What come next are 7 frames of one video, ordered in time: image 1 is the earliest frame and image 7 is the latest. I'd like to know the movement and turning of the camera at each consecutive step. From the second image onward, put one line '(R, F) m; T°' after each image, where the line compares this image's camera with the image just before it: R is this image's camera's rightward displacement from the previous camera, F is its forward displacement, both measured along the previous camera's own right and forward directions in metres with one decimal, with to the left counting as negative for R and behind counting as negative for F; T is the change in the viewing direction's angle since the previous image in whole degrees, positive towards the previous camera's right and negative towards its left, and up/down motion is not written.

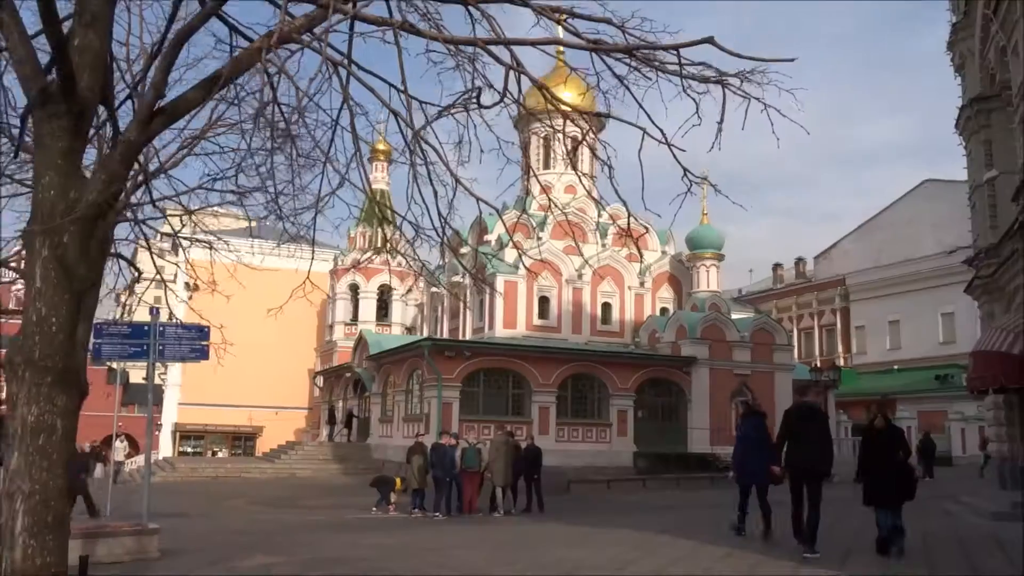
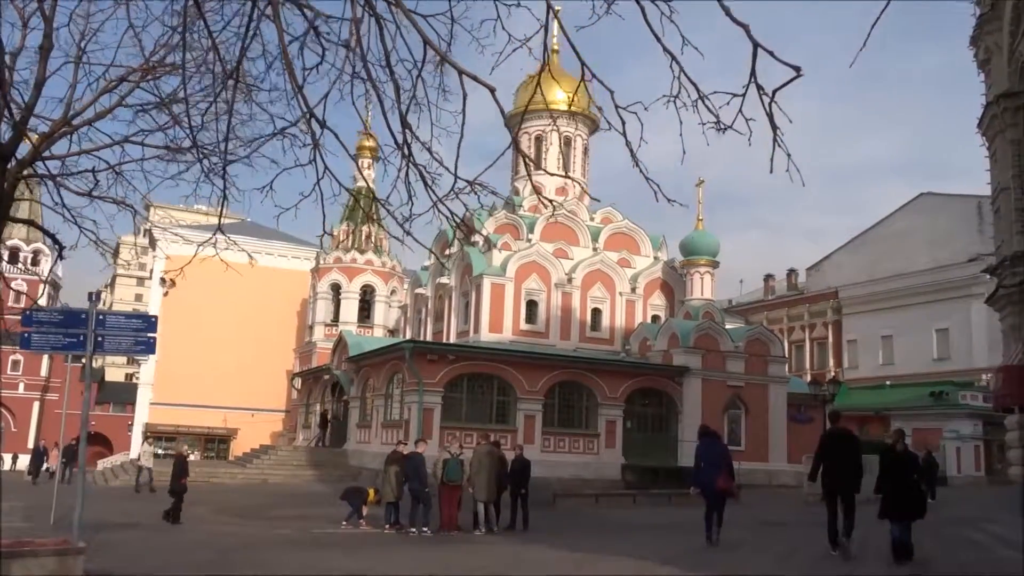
(0.0, +1.0) m; +1°
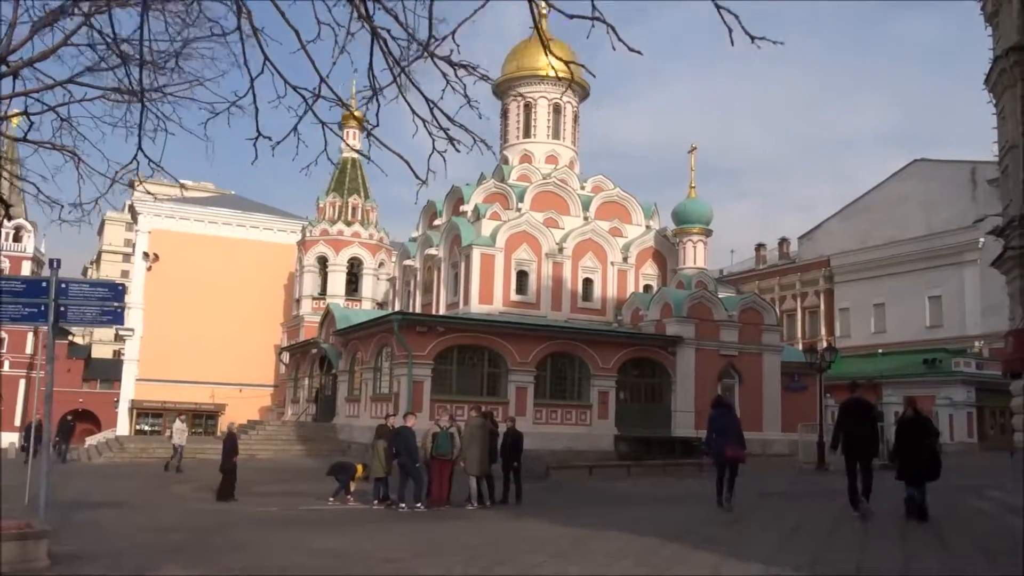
(0.0, +0.5) m; +1°
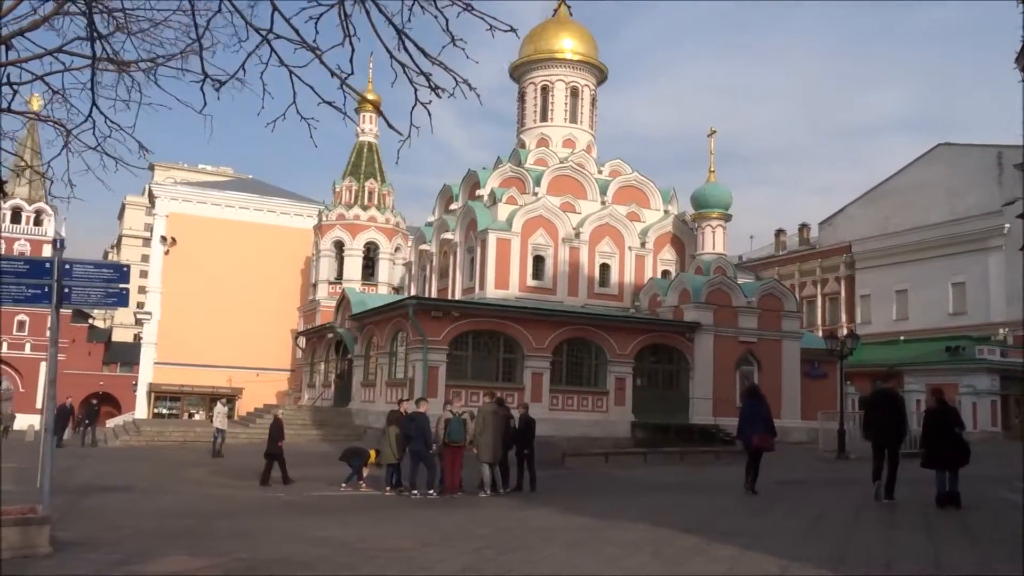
(0.0, +0.2) m; -1°
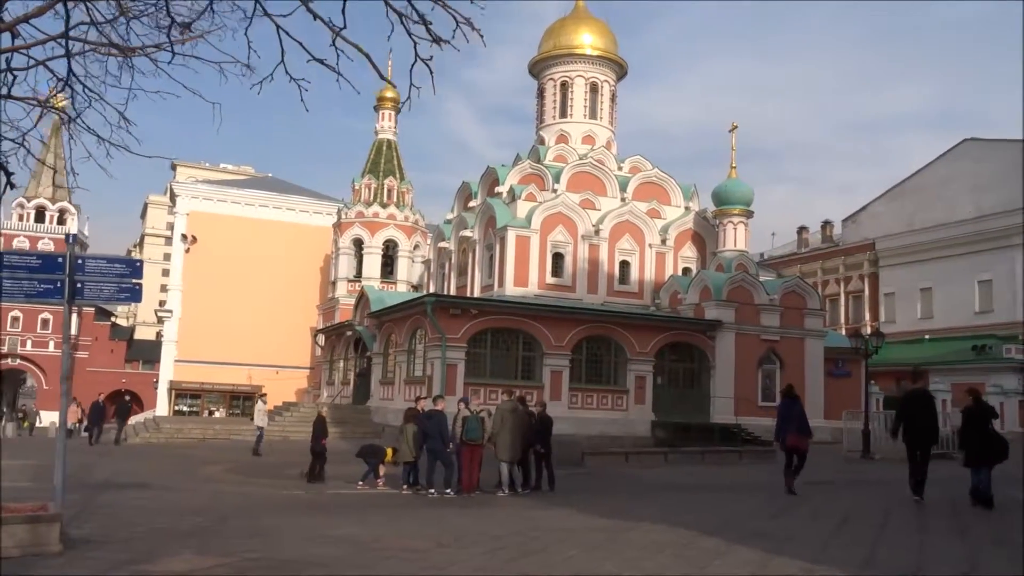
(0.0, +0.2) m; -1°
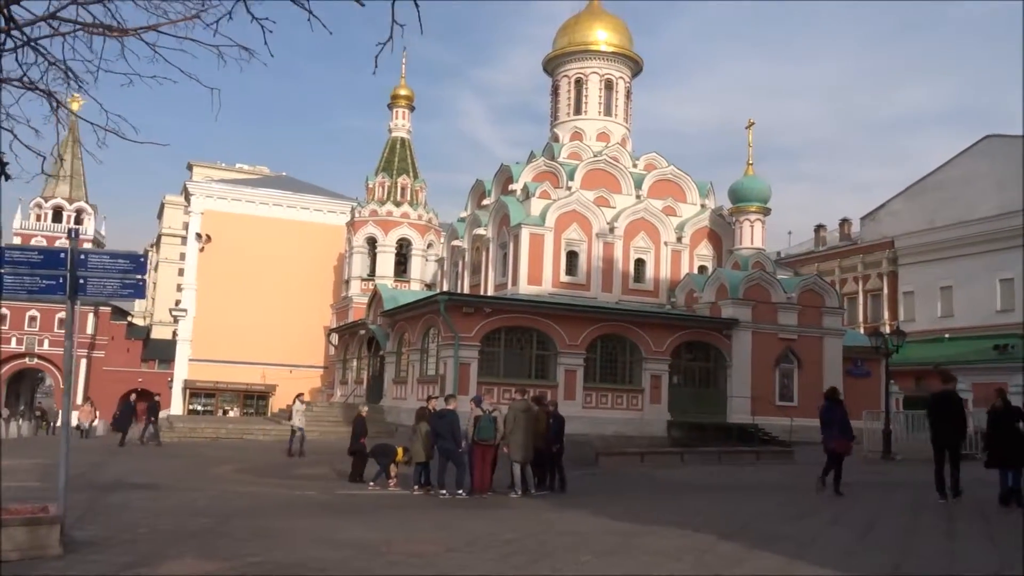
(0.0, +0.2) m; -1°
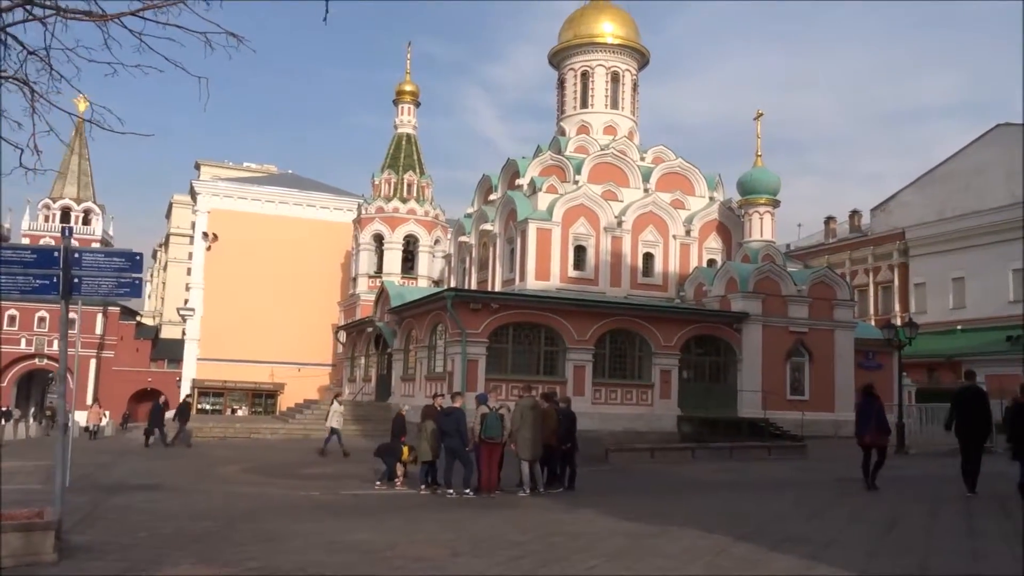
(0.0, +0.2) m; -1°
